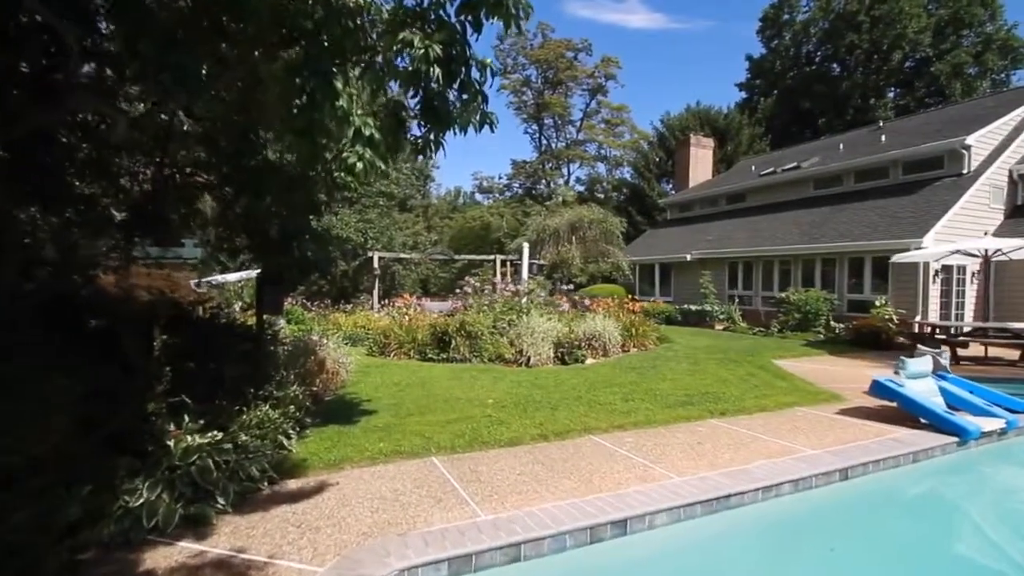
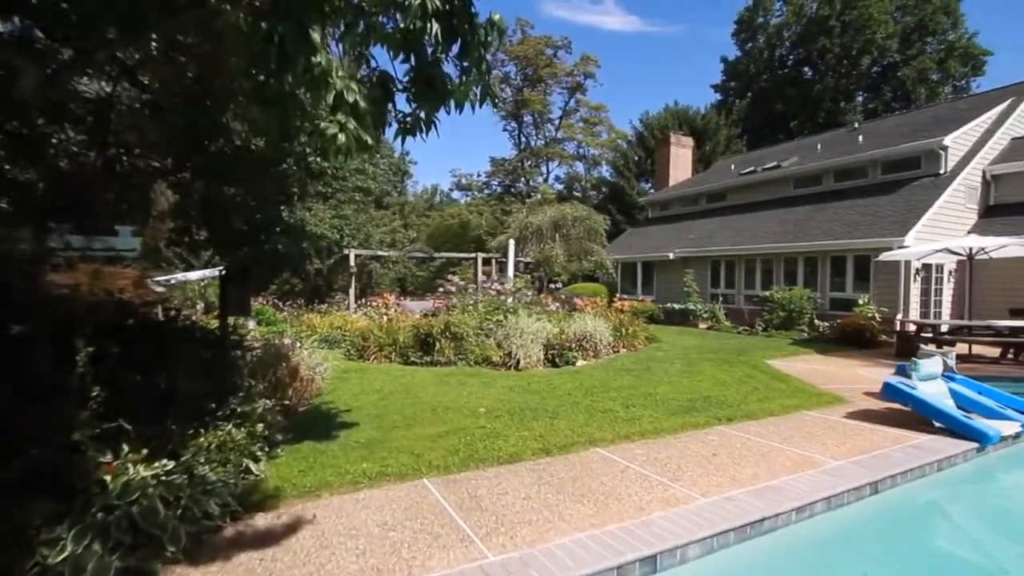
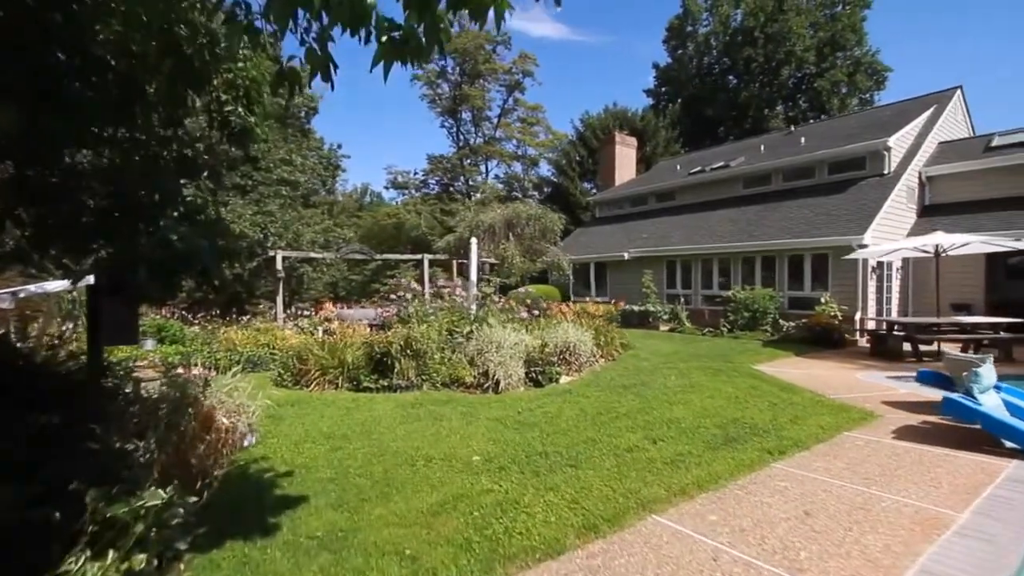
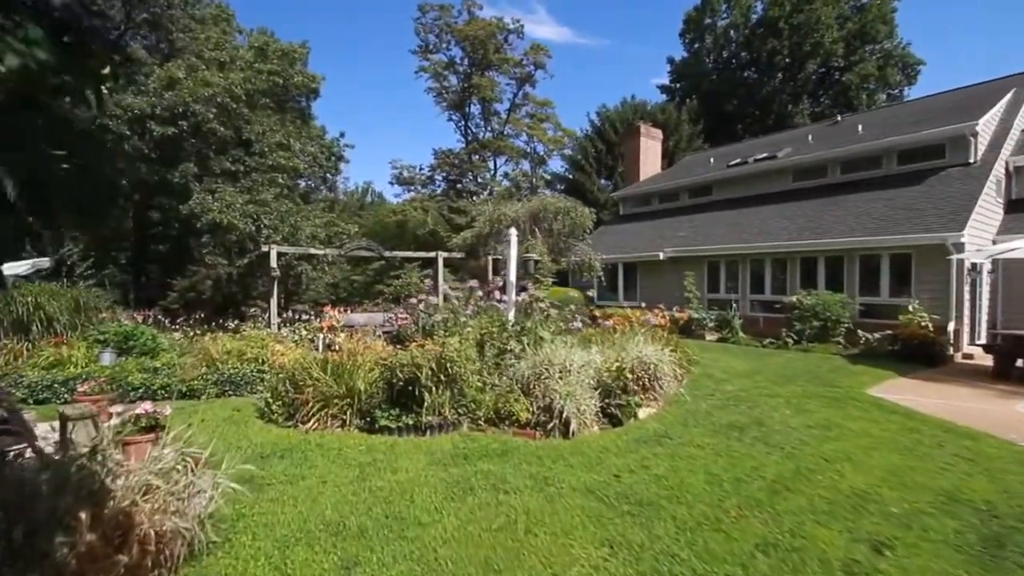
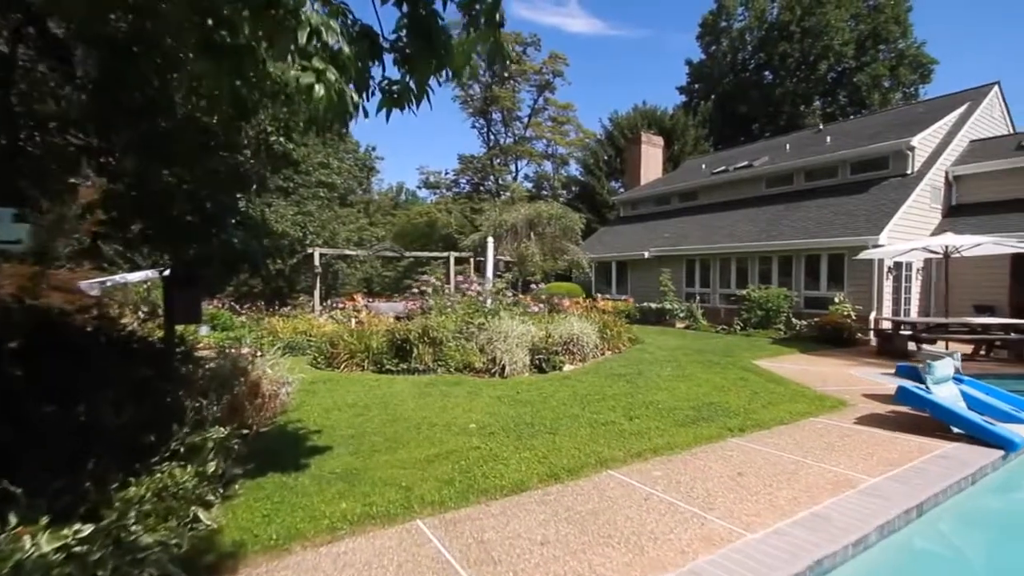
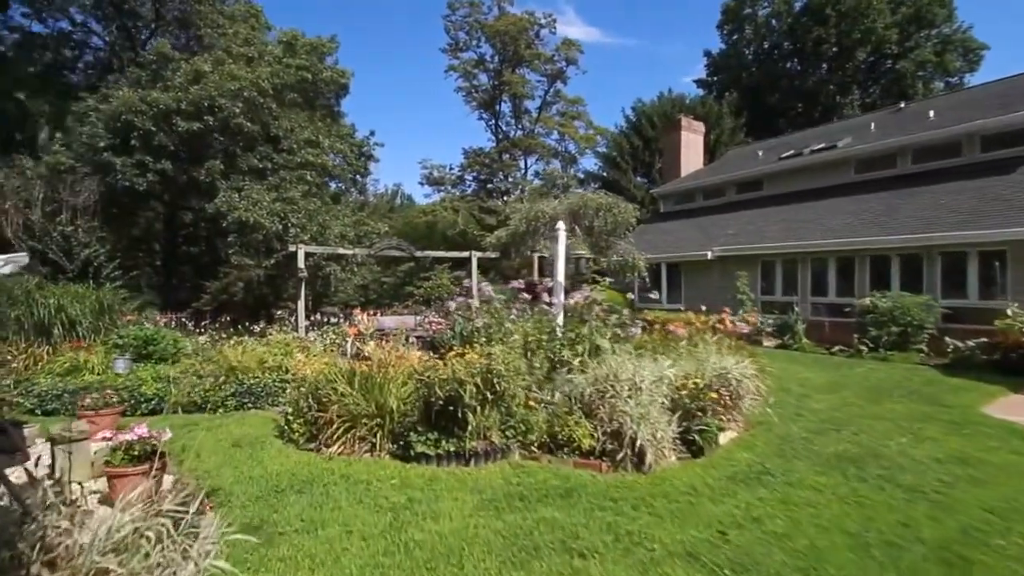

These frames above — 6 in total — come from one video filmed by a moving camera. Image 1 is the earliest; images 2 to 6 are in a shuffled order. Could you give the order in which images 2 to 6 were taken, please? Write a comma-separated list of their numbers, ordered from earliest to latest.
2, 5, 3, 4, 6
